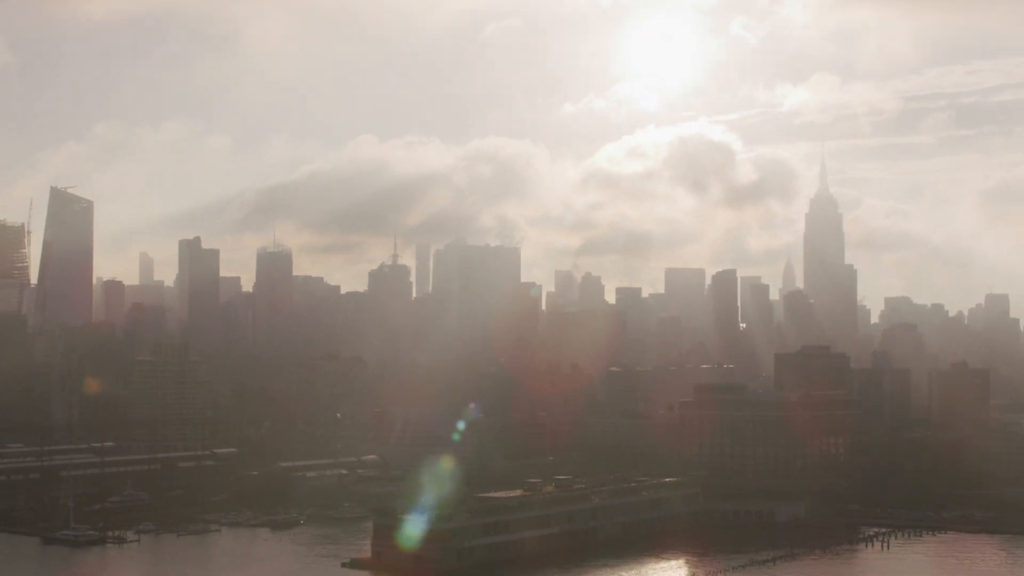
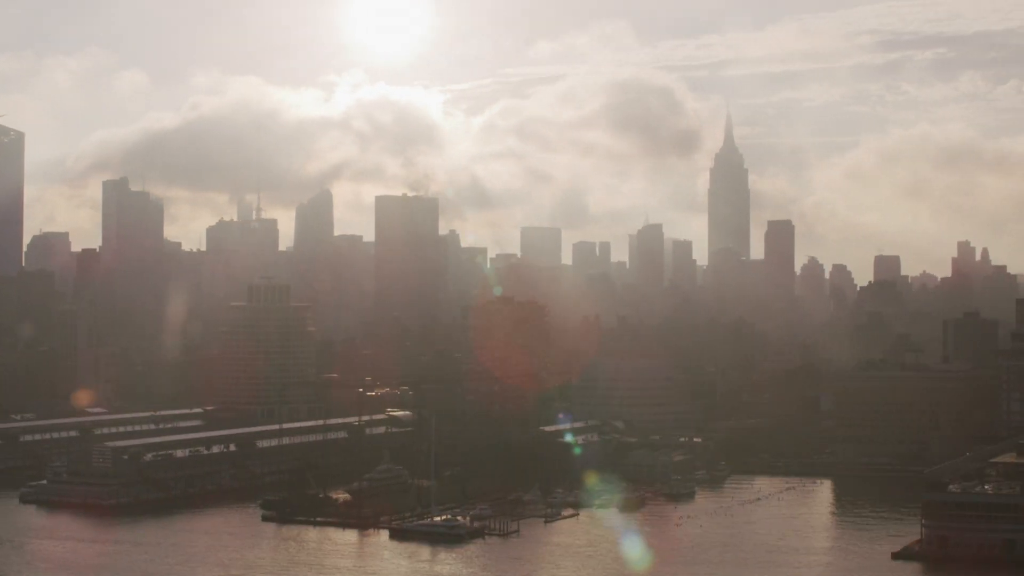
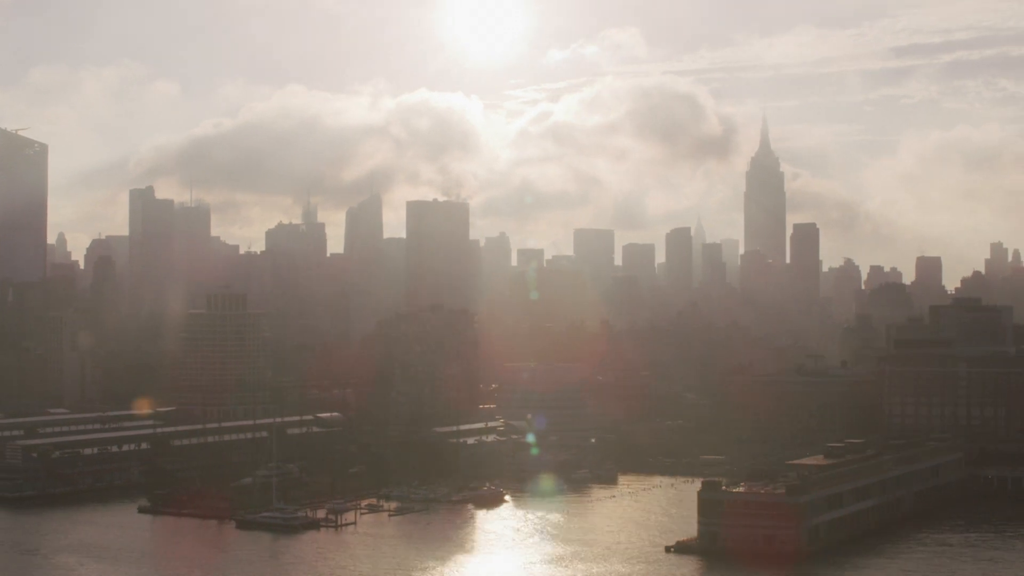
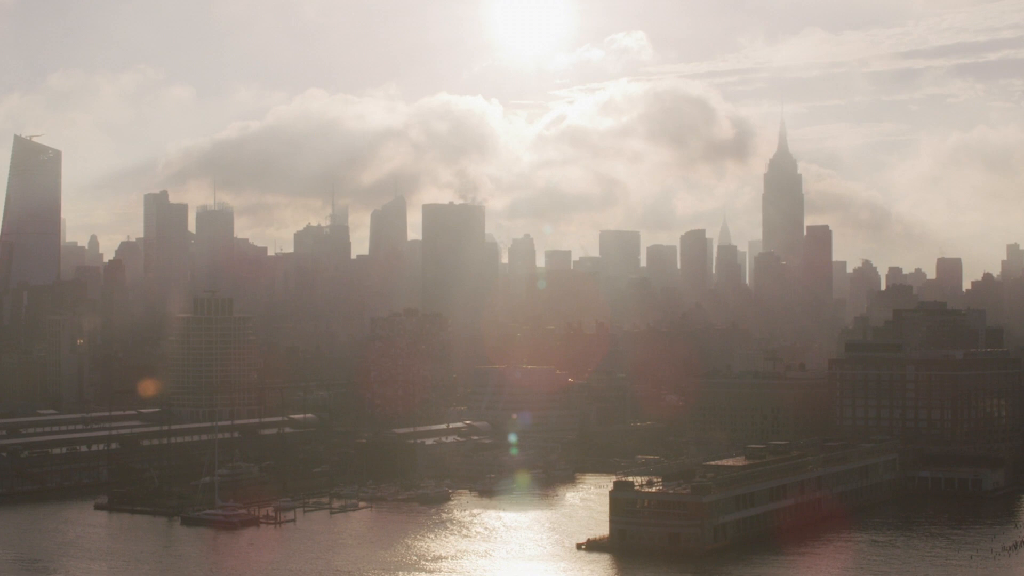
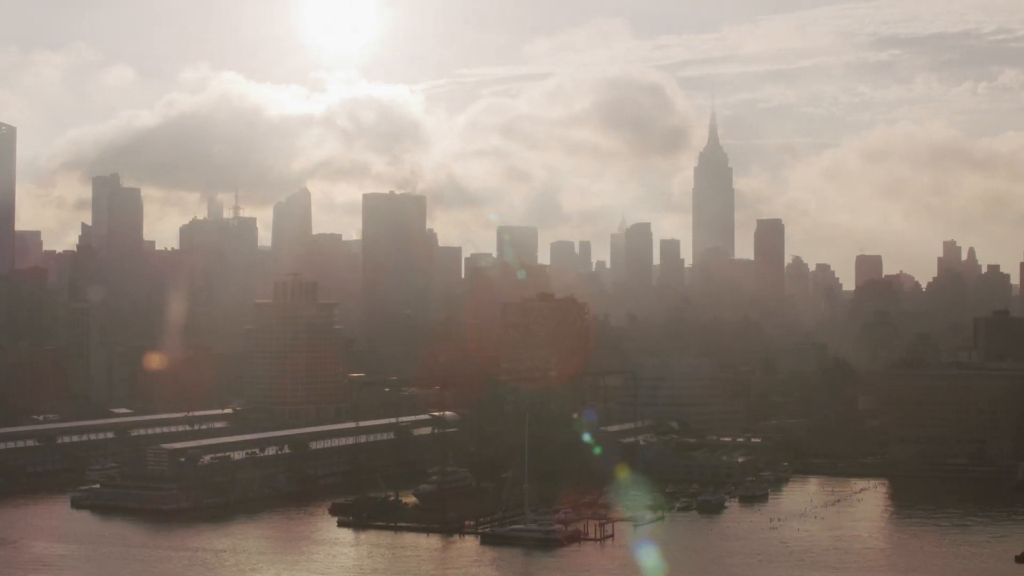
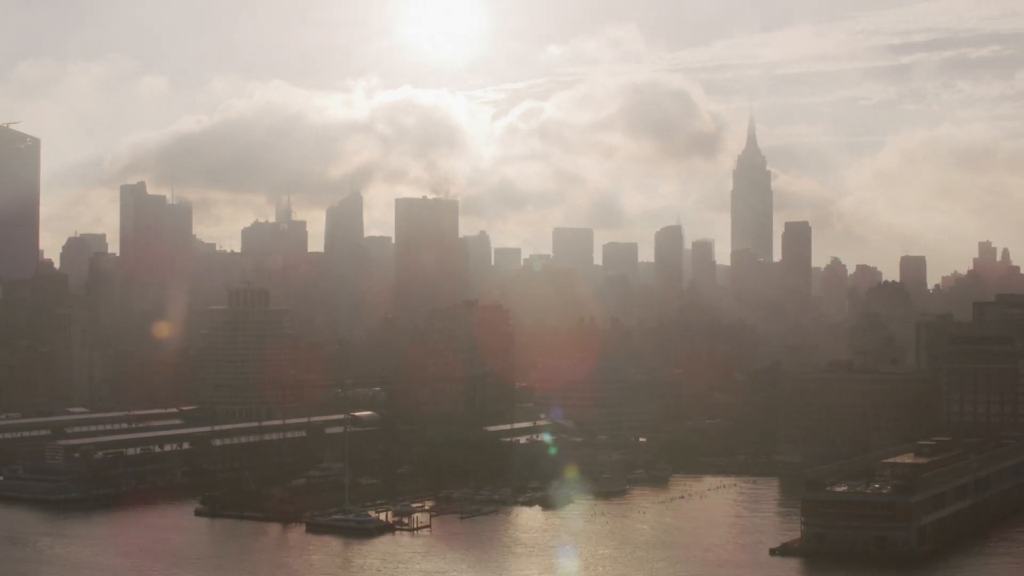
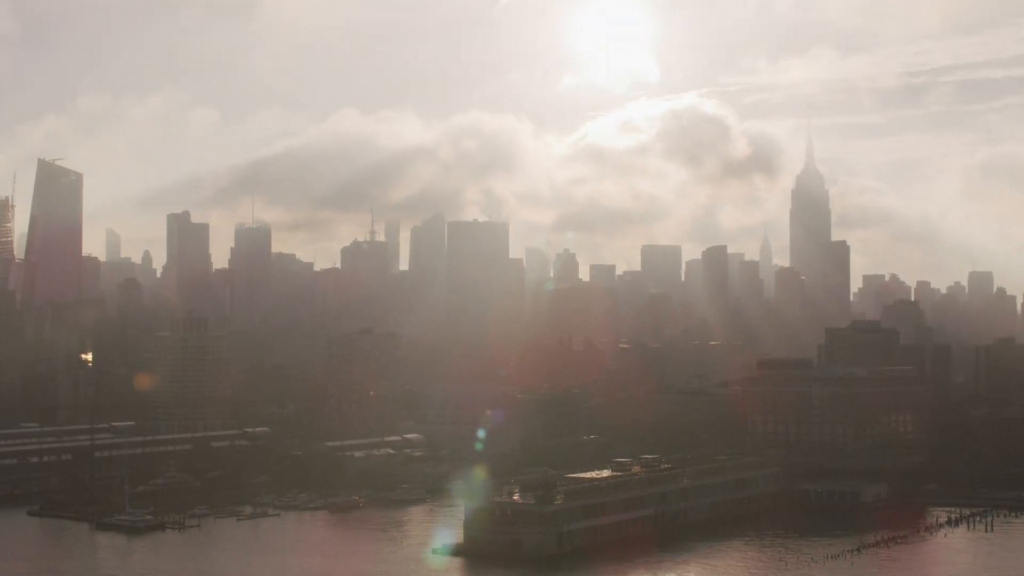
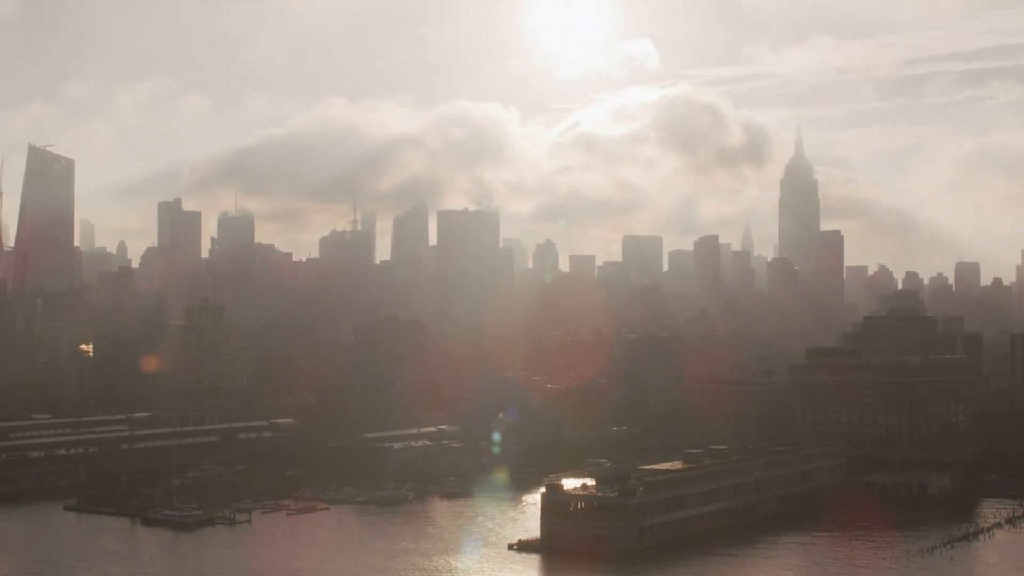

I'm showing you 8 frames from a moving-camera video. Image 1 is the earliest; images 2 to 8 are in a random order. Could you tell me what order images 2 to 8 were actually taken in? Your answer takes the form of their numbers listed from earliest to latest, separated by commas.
7, 8, 4, 3, 6, 2, 5
